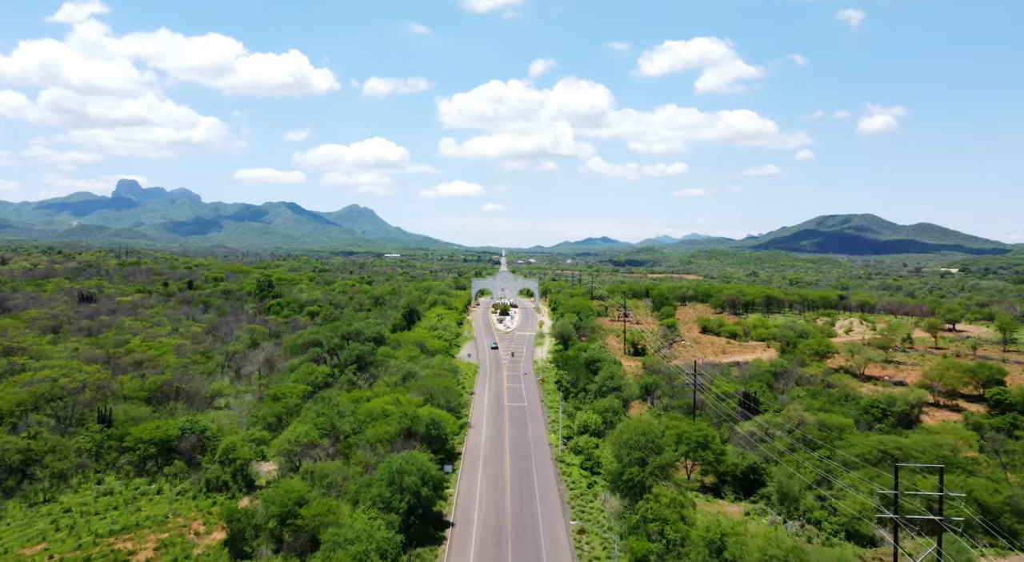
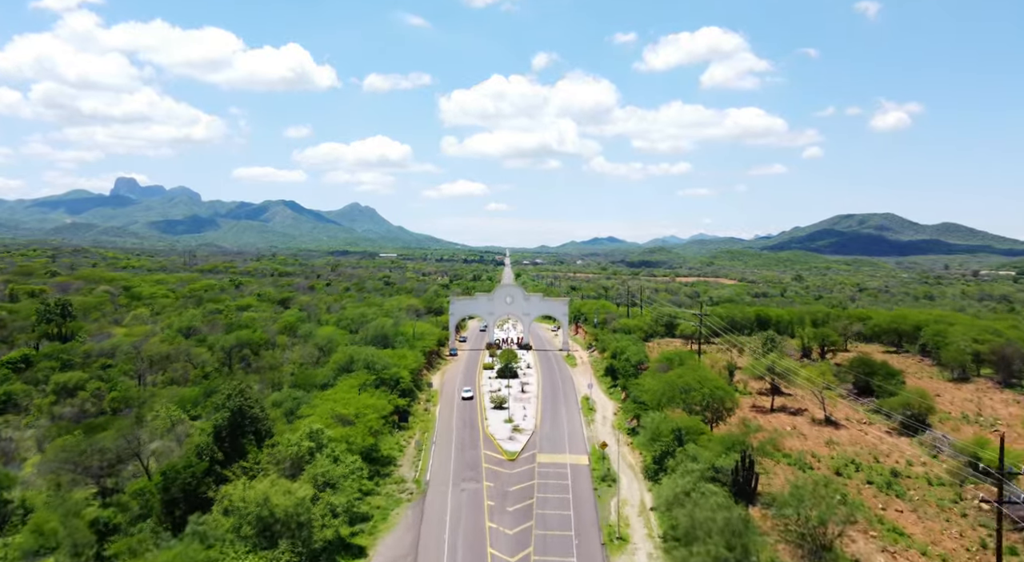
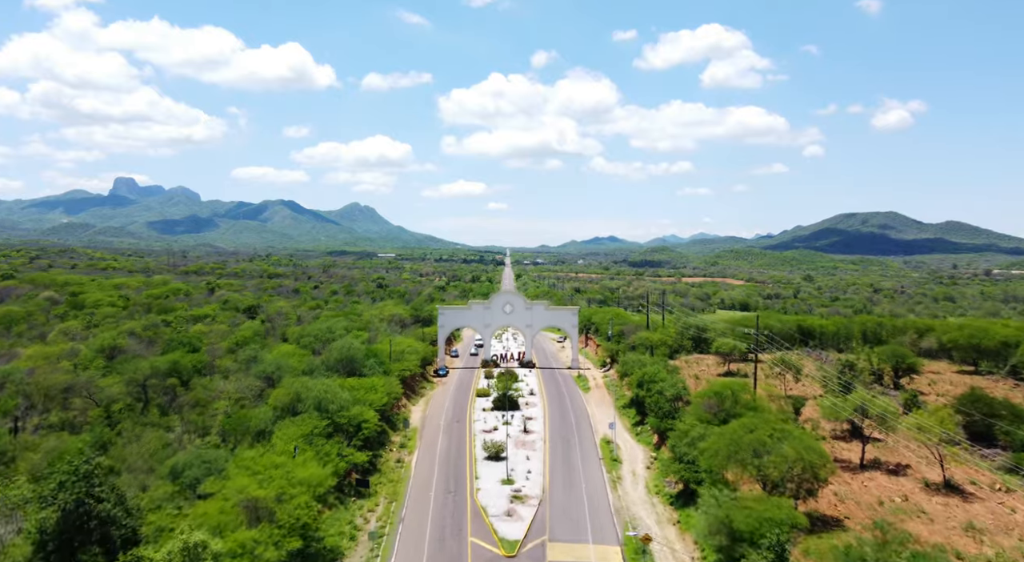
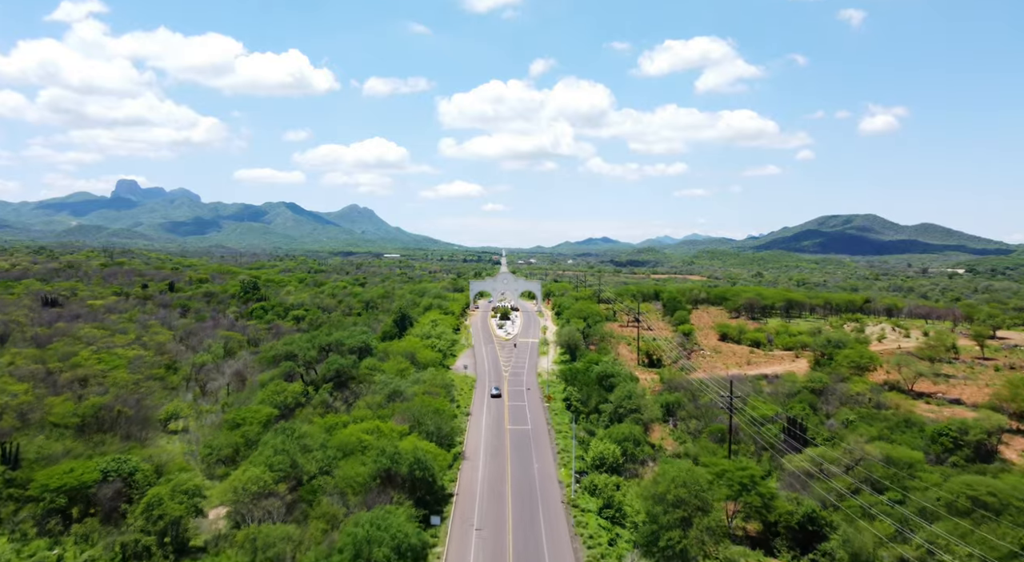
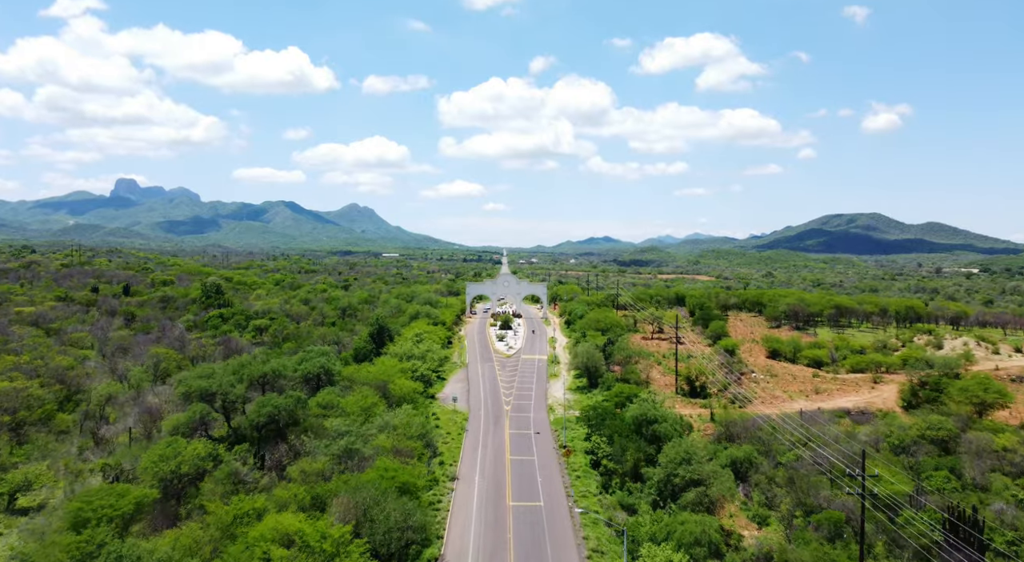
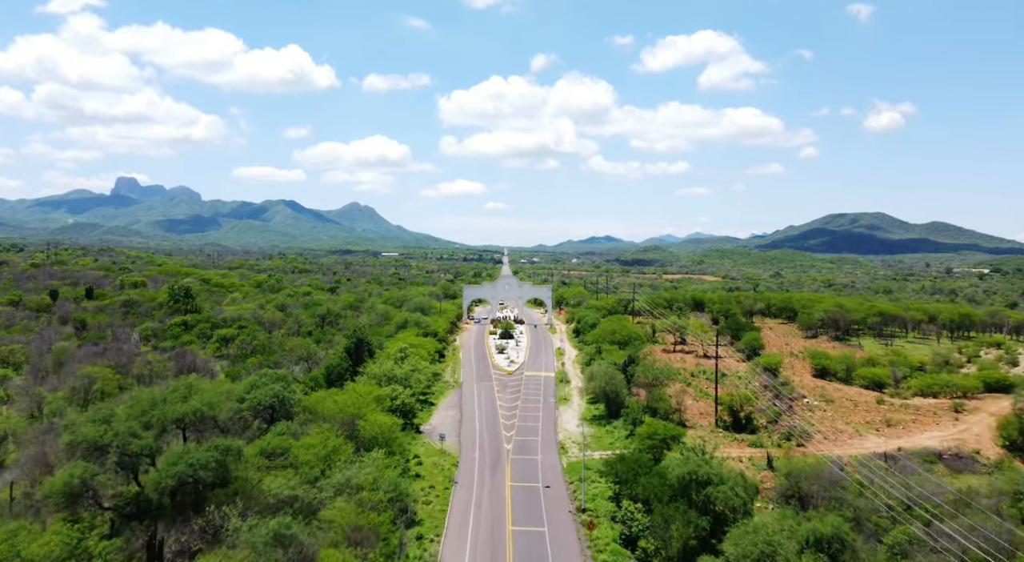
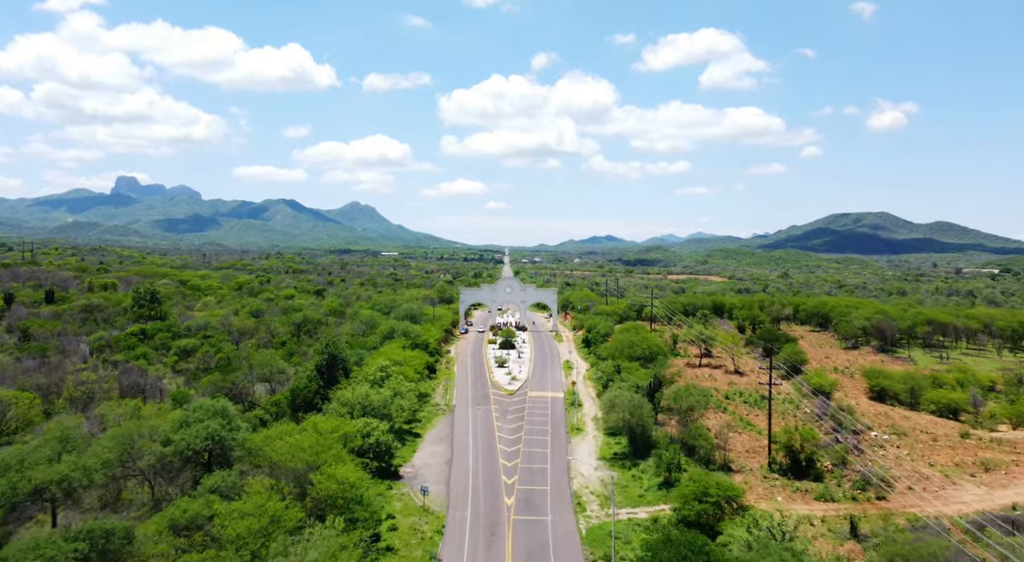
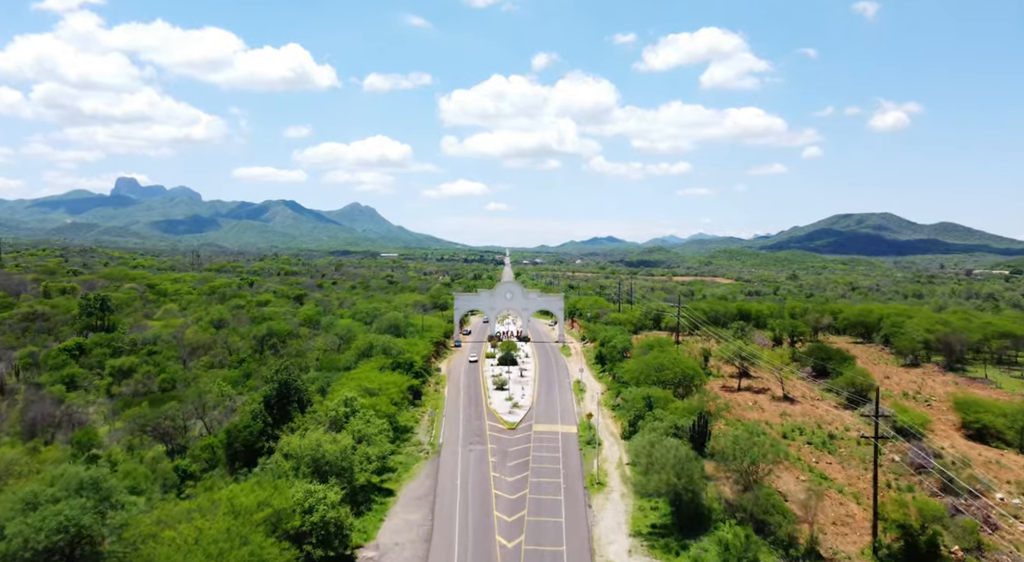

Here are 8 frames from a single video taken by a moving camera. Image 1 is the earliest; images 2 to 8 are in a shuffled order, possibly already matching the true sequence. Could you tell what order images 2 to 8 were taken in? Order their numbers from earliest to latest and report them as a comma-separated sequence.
4, 5, 6, 7, 8, 2, 3
